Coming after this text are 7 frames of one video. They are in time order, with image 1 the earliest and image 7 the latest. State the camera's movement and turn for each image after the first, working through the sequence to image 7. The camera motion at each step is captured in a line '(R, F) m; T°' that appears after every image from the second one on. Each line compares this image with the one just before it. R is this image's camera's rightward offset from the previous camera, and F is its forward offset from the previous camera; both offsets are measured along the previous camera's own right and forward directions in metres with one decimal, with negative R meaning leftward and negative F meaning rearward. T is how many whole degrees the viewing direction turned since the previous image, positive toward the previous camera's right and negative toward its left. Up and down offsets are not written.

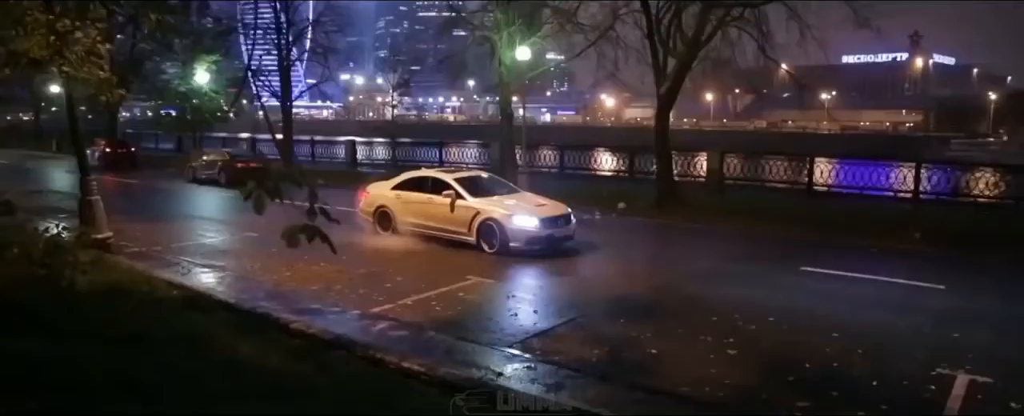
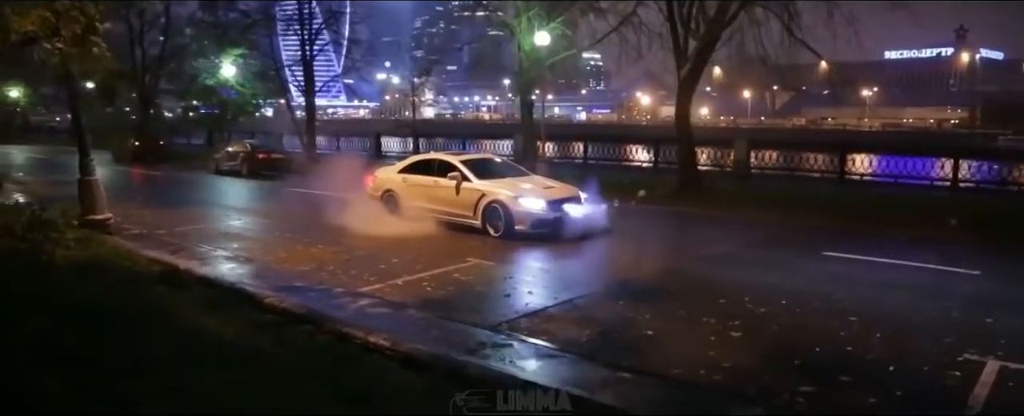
(+0.6, +0.7) m; -3°
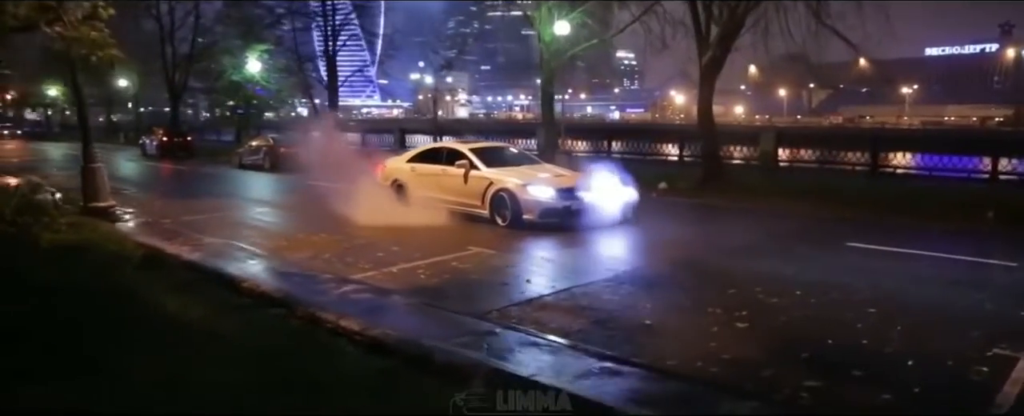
(+0.5, +0.6) m; -2°
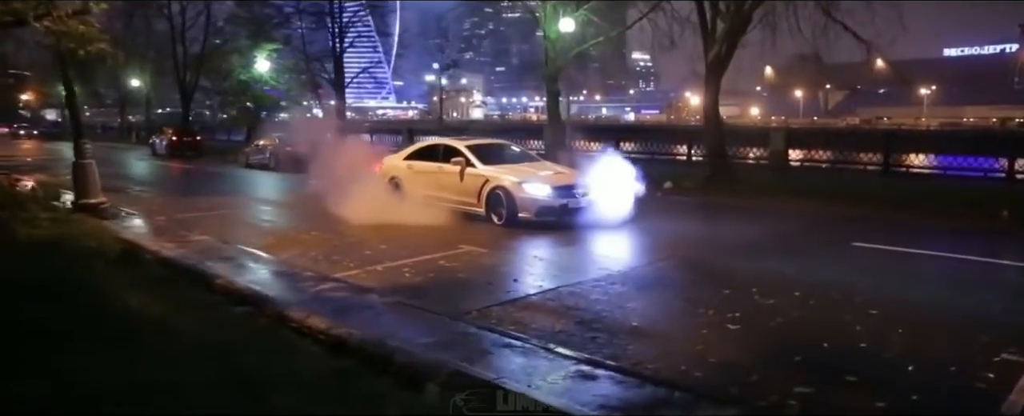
(+0.4, +0.4) m; -1°
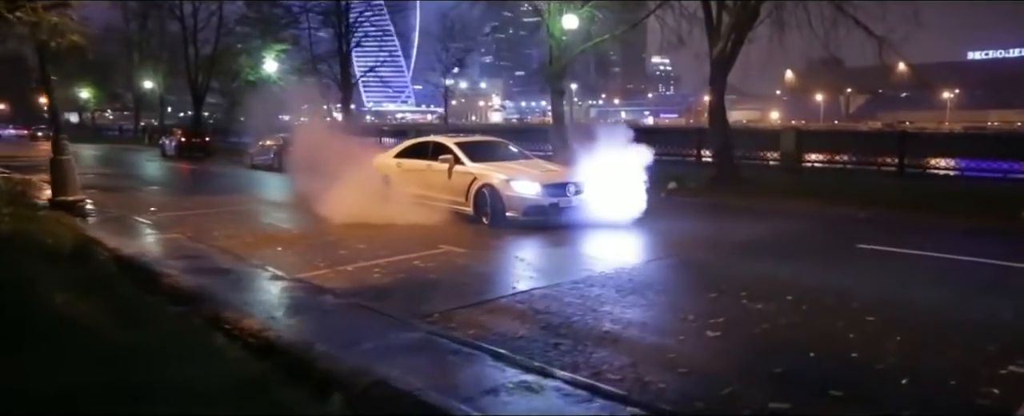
(+0.5, +0.6) m; -1°
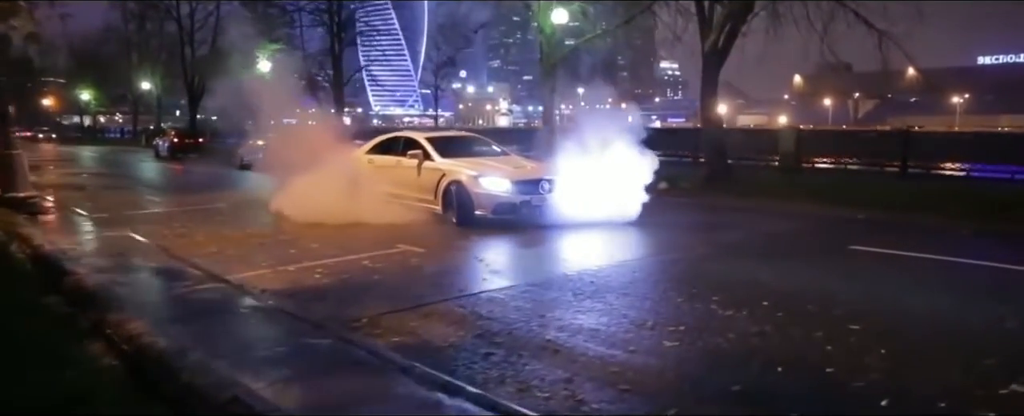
(+0.6, +0.9) m; -1°
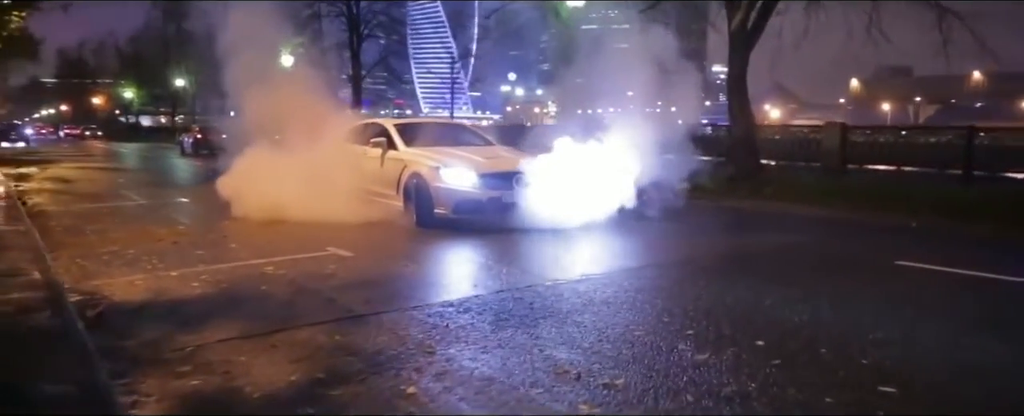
(+1.0, +2.1) m; -4°
